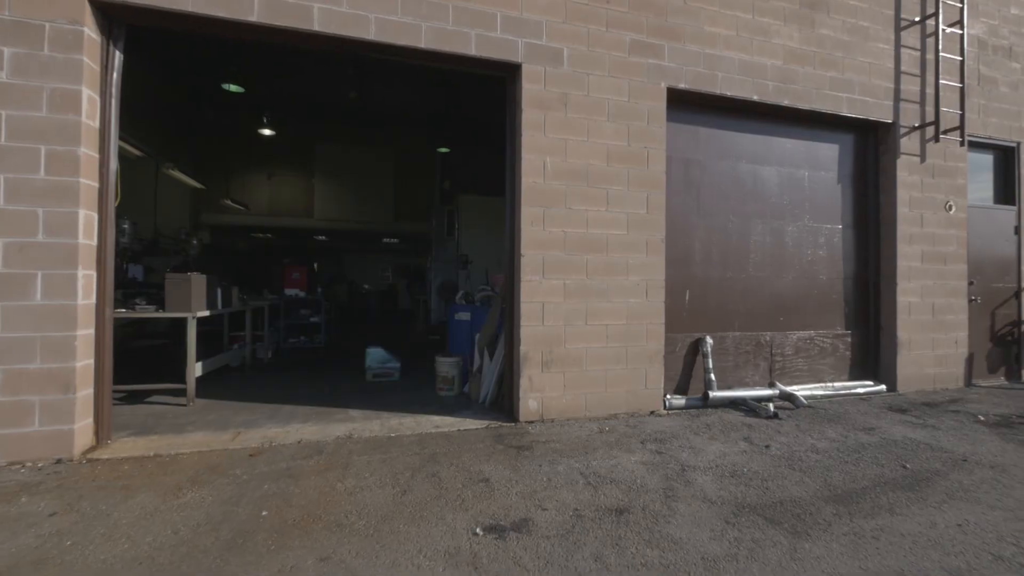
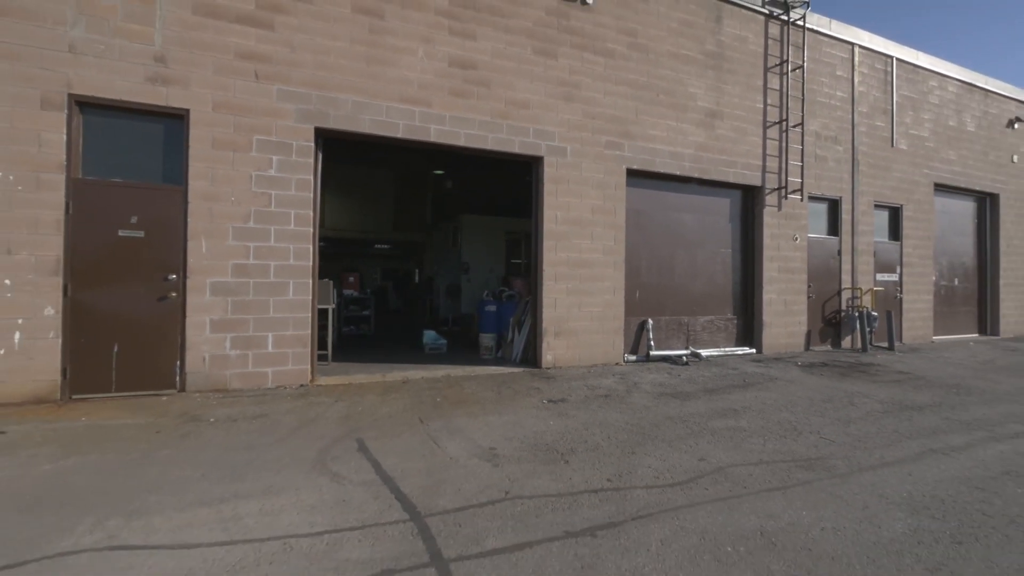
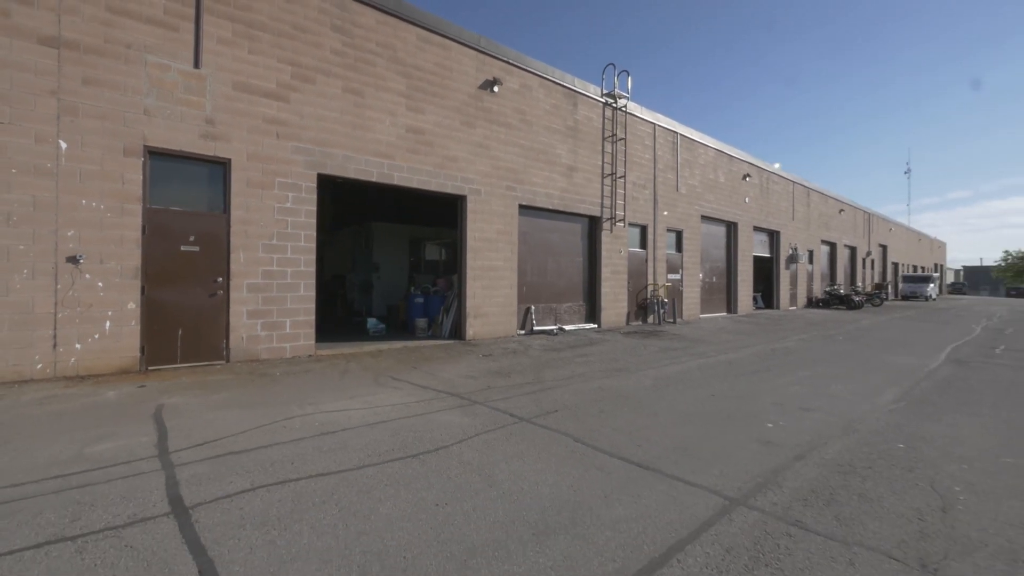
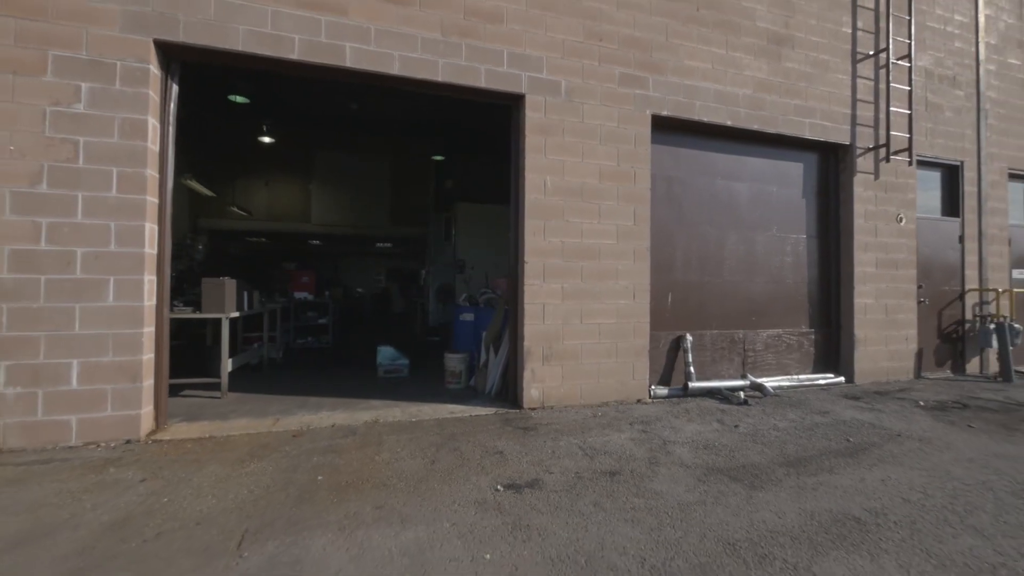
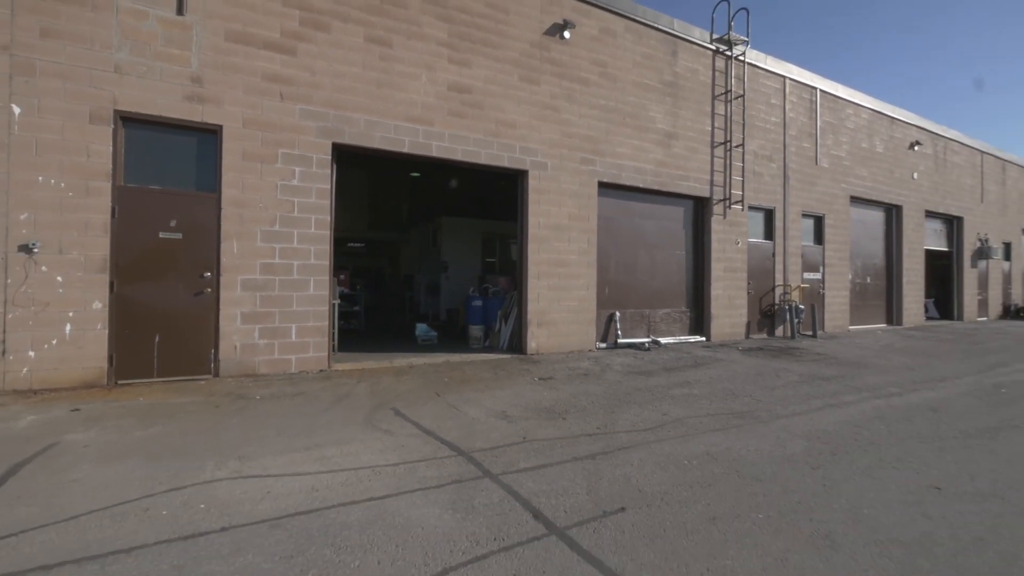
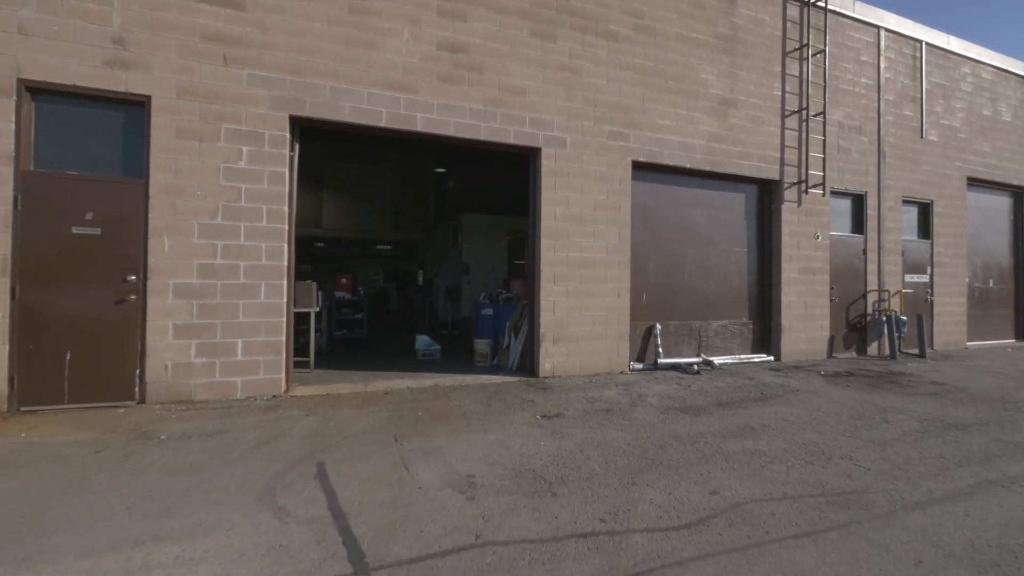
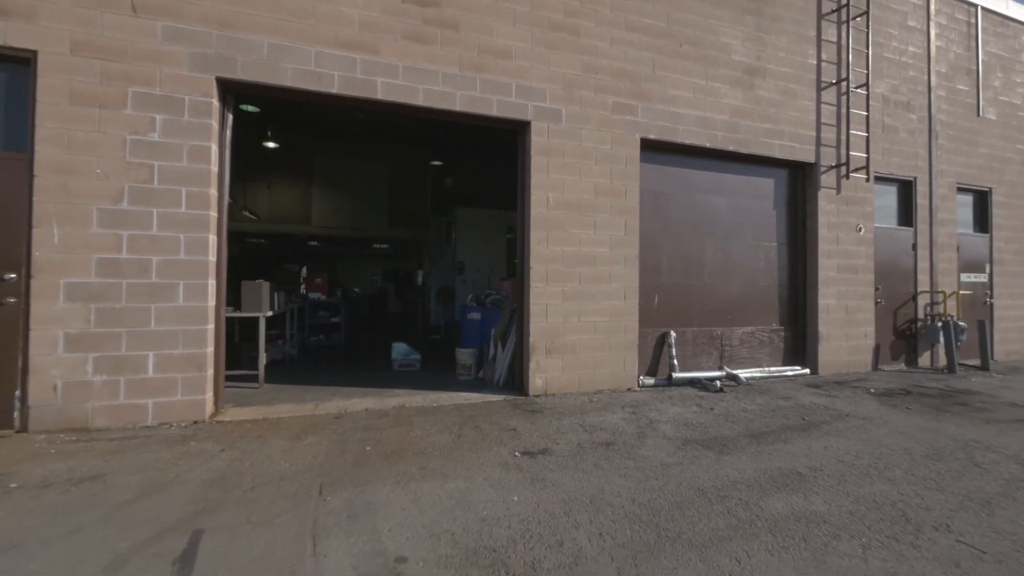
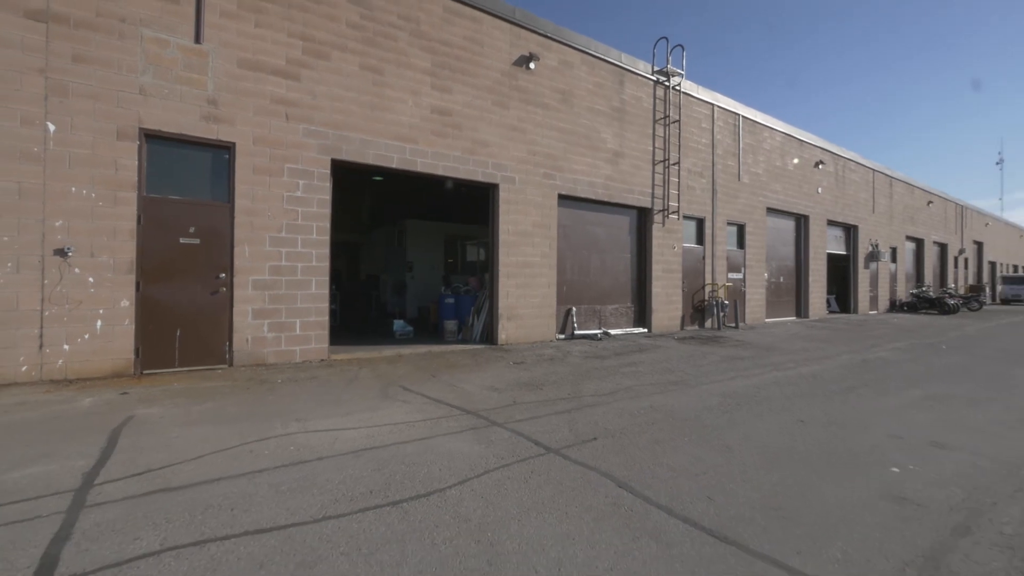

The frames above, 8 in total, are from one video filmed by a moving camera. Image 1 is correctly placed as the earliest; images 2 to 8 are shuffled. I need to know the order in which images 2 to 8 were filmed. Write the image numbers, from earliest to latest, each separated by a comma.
4, 7, 6, 2, 5, 8, 3
